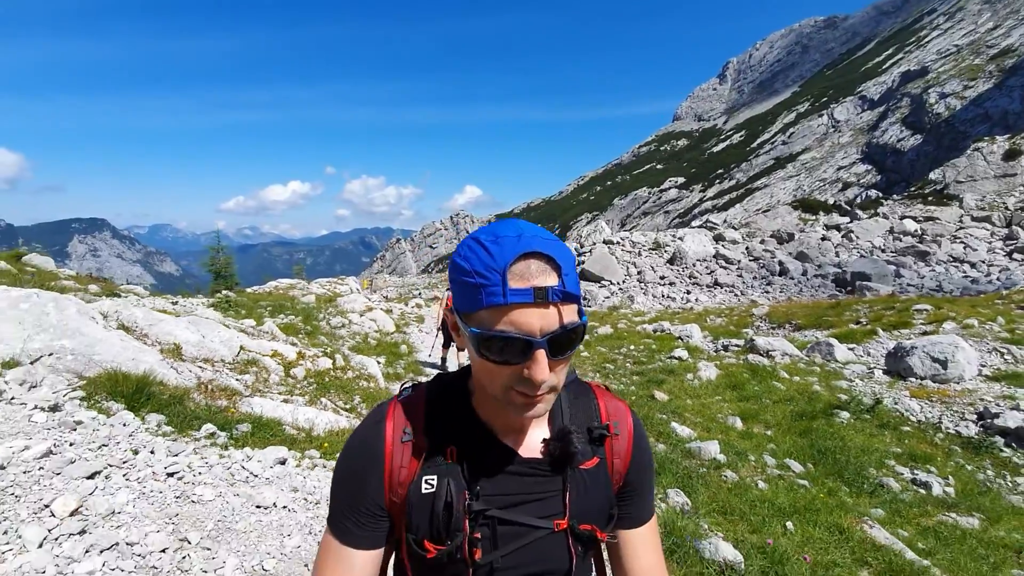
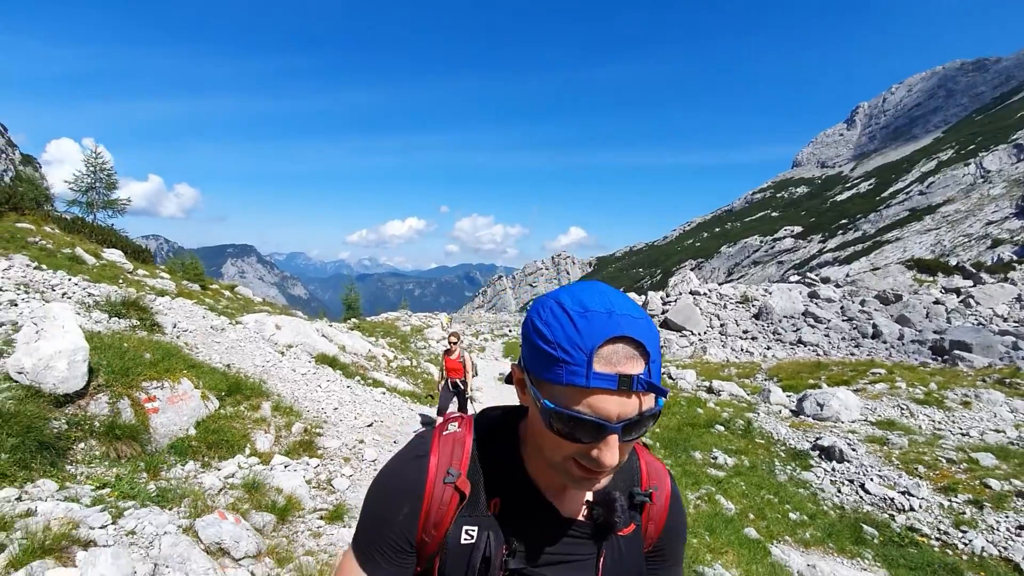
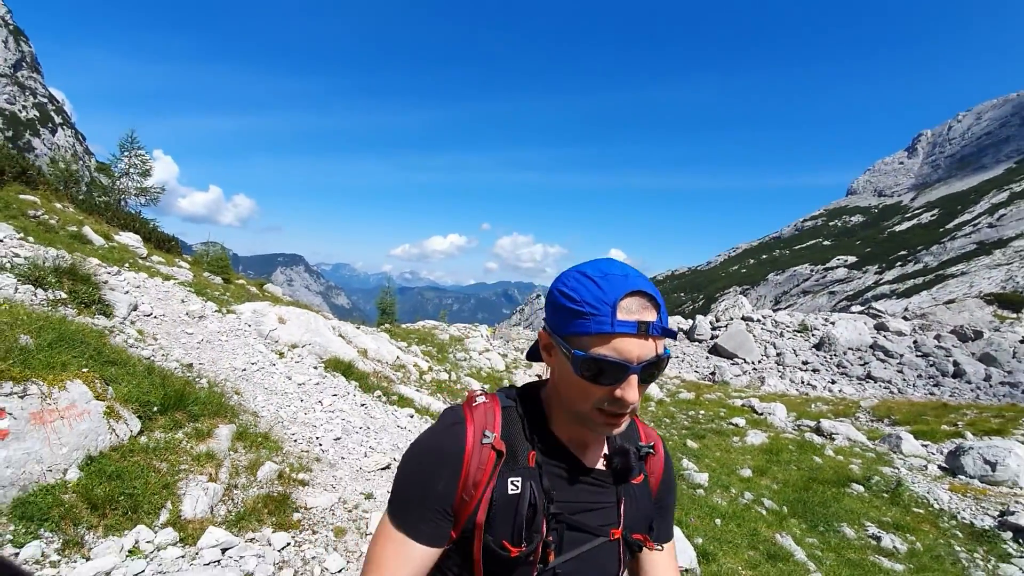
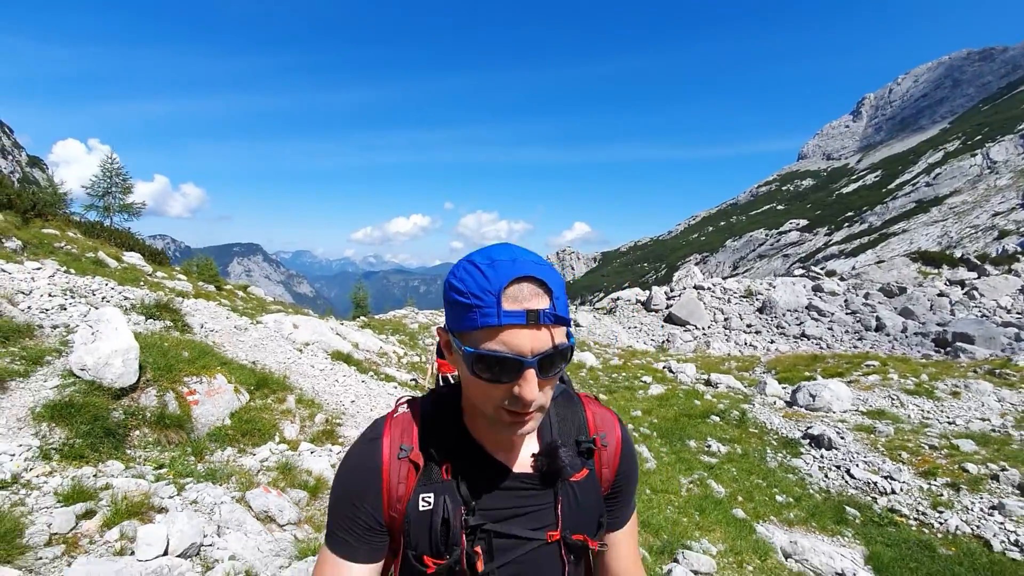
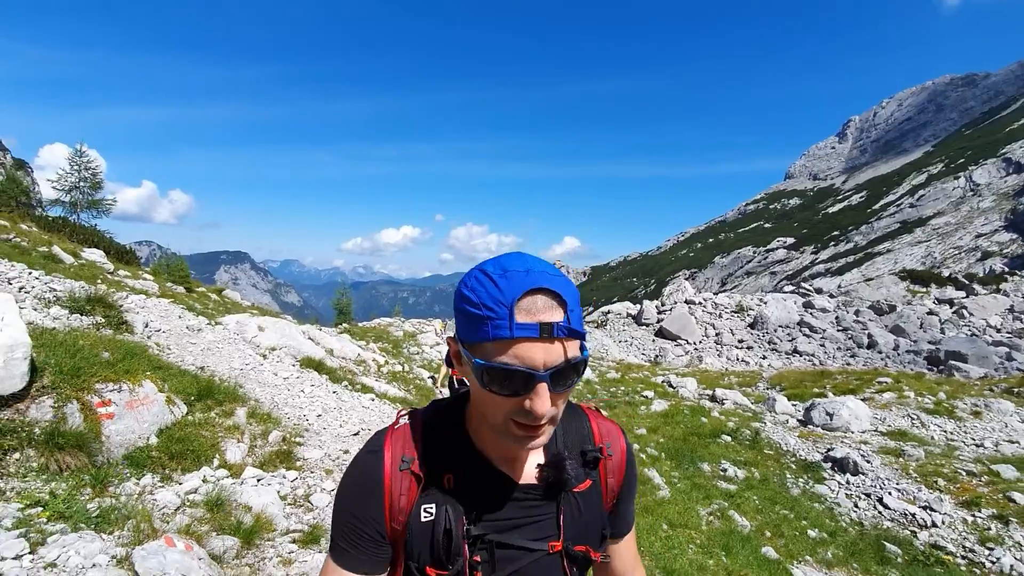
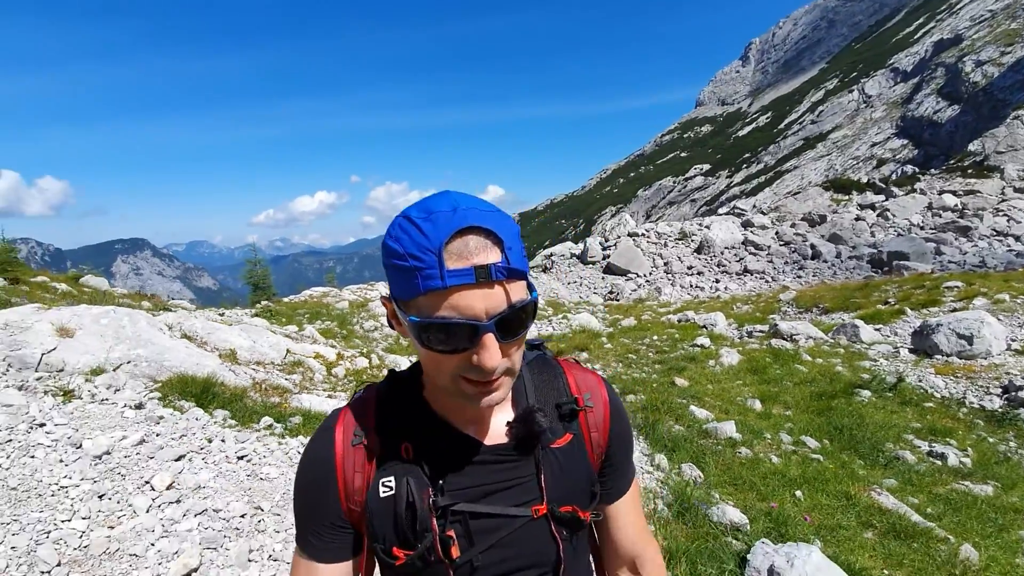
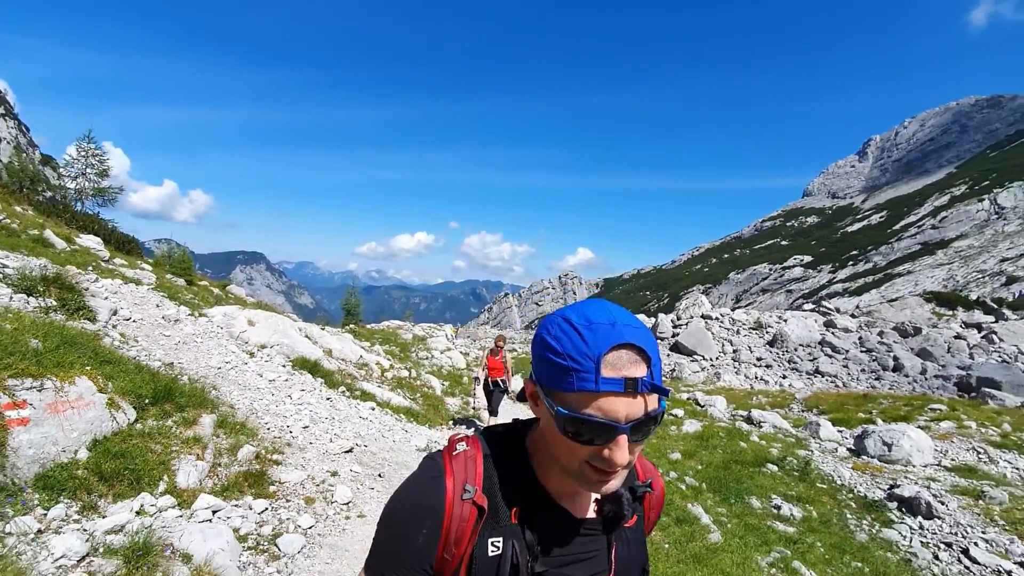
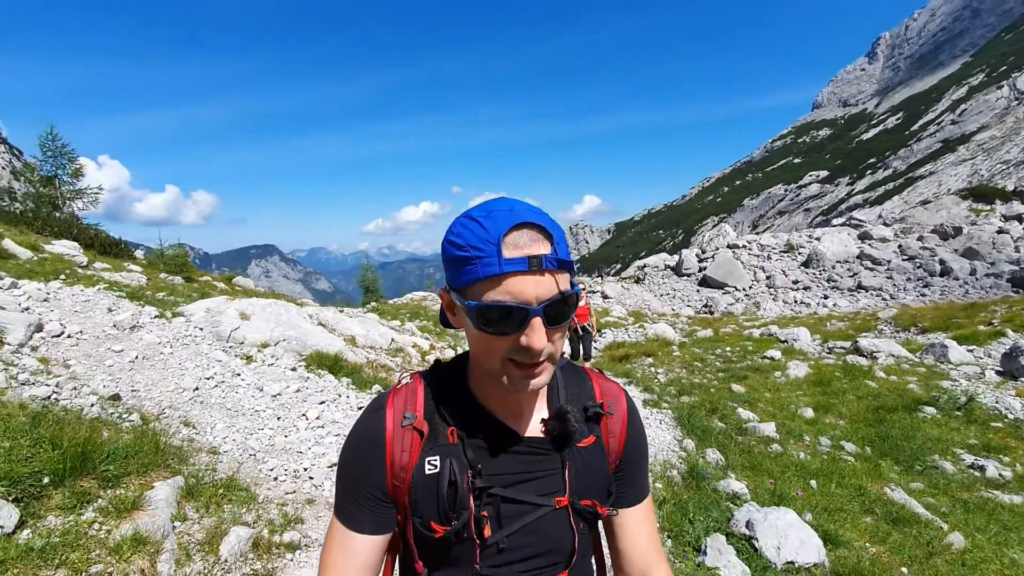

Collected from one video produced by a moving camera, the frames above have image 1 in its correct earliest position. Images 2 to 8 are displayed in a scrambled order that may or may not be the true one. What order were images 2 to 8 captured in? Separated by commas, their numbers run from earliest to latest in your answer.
6, 8, 3, 7, 5, 2, 4
